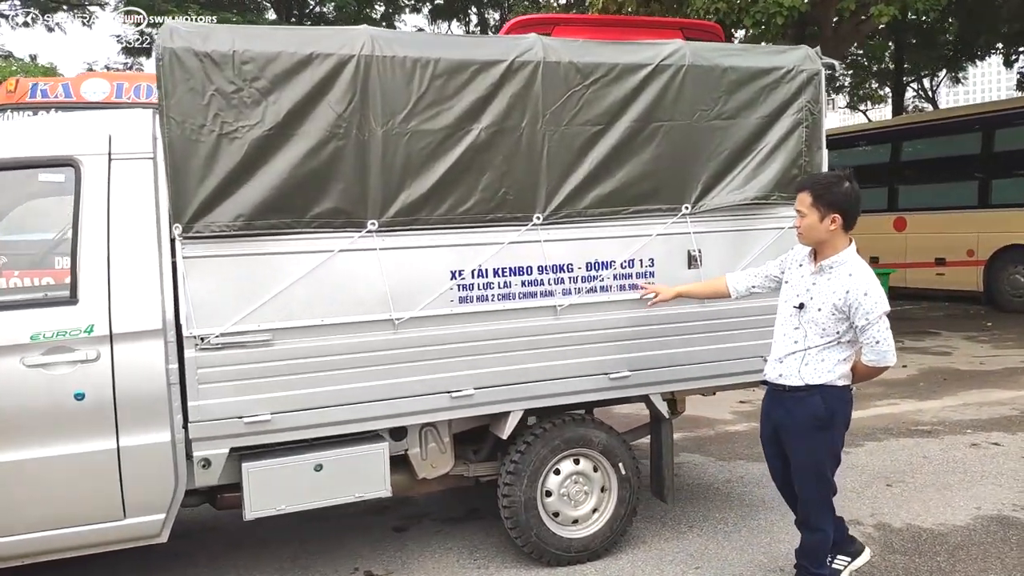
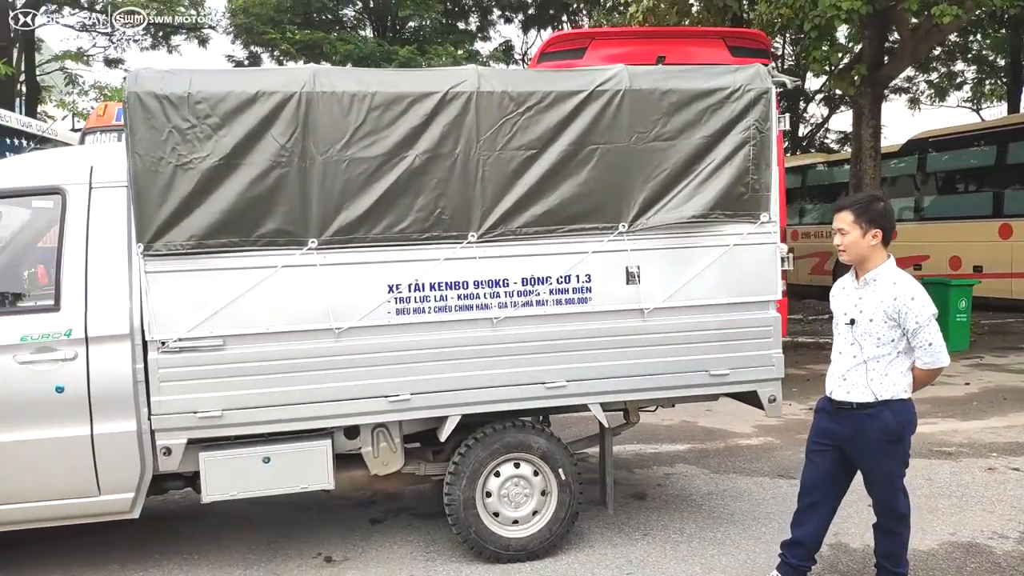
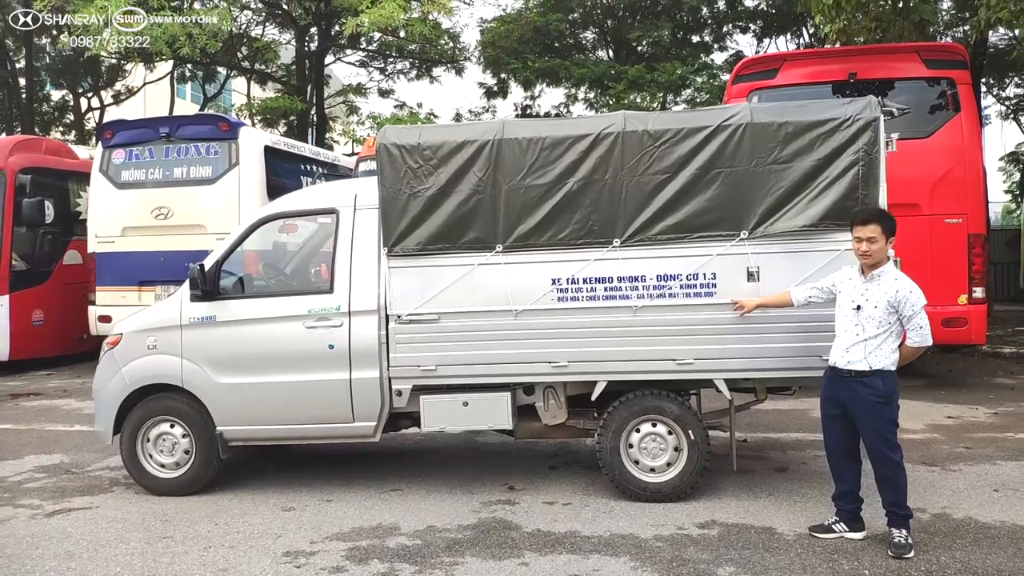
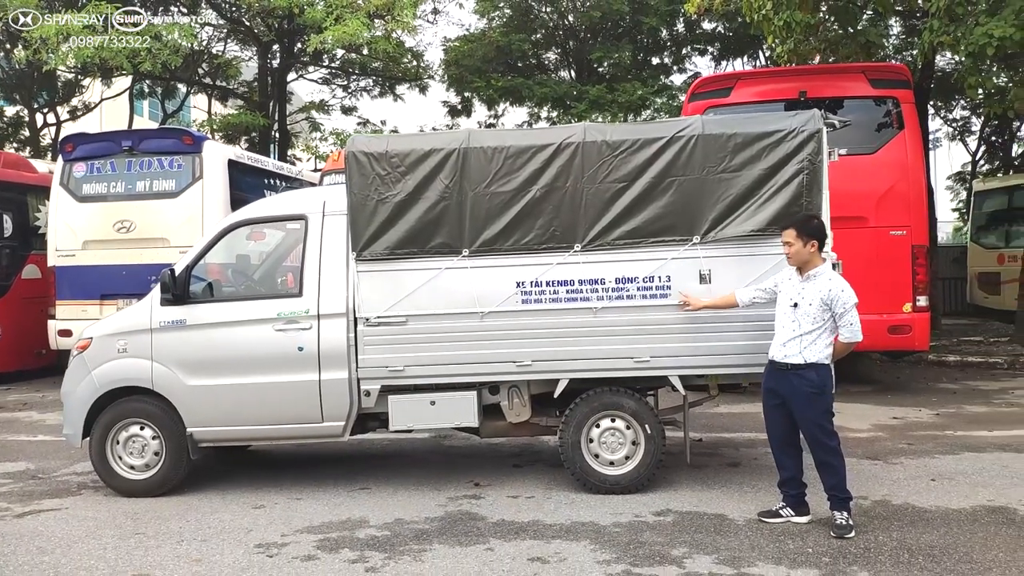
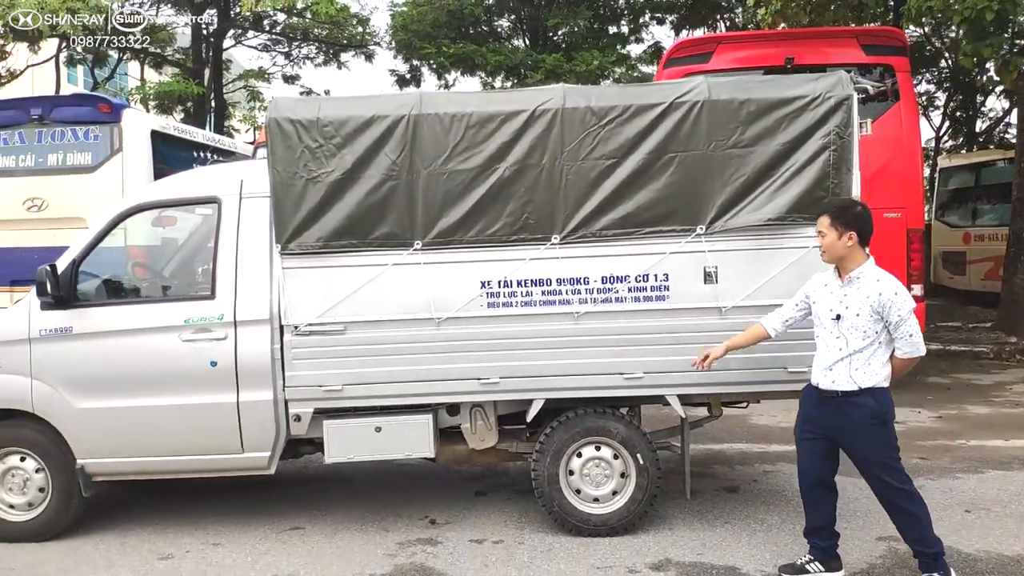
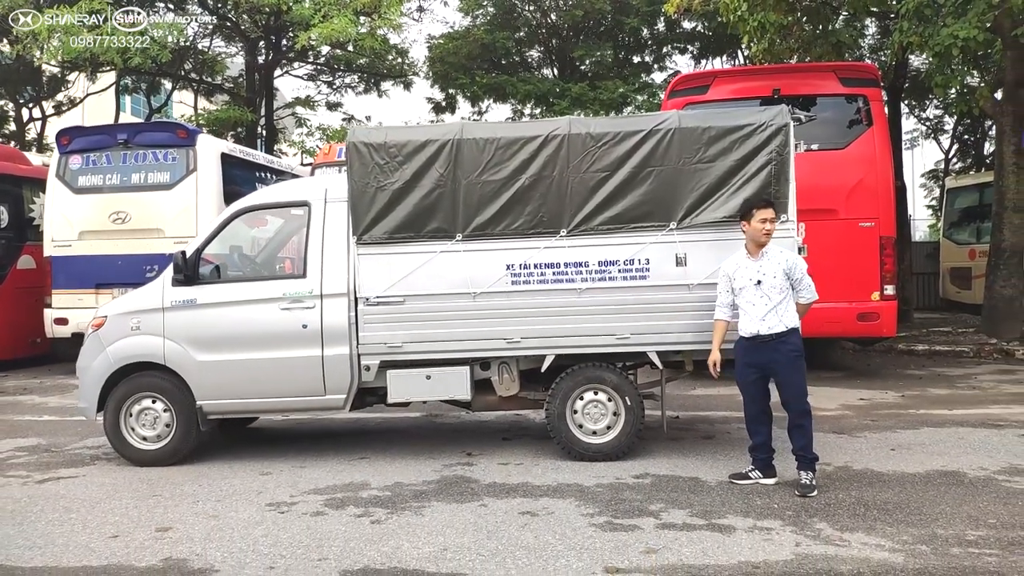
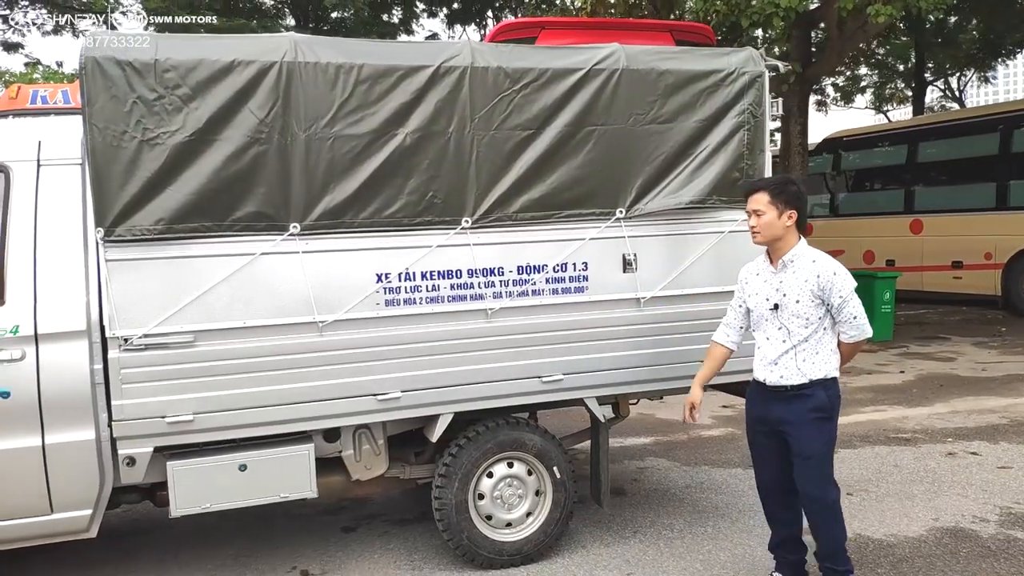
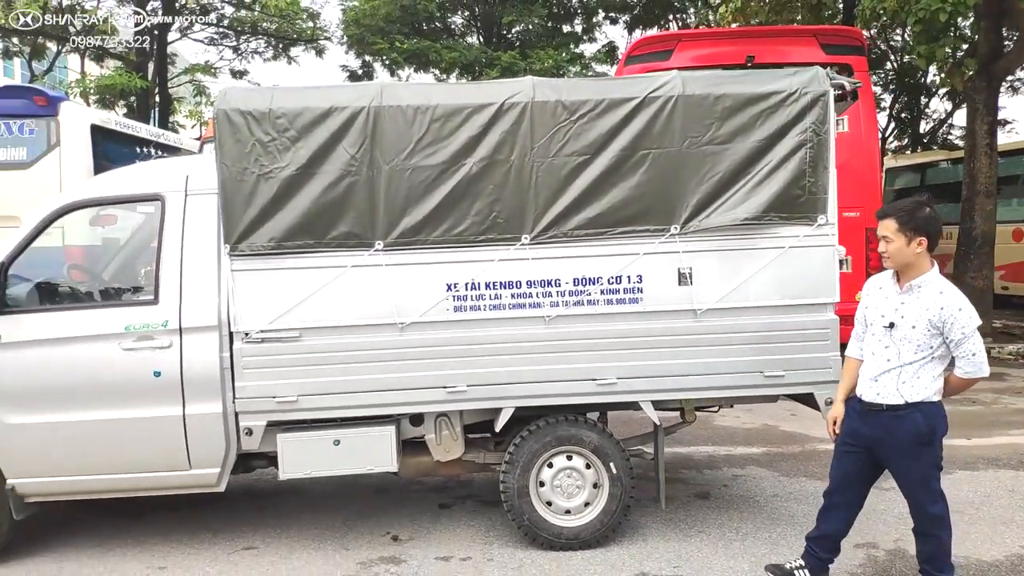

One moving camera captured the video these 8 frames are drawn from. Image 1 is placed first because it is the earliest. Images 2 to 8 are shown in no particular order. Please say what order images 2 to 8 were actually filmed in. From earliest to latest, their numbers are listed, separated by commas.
7, 2, 8, 5, 3, 4, 6
